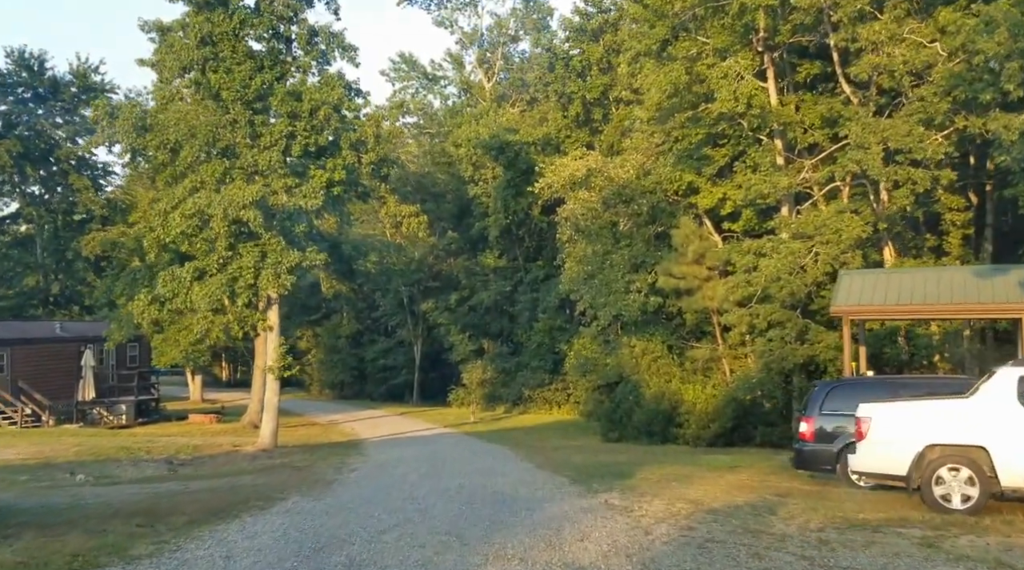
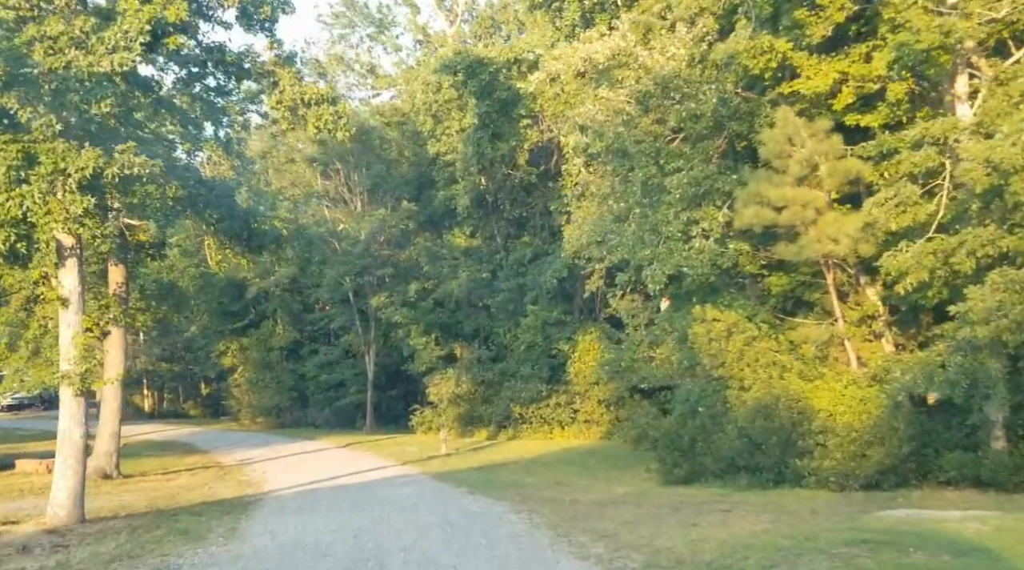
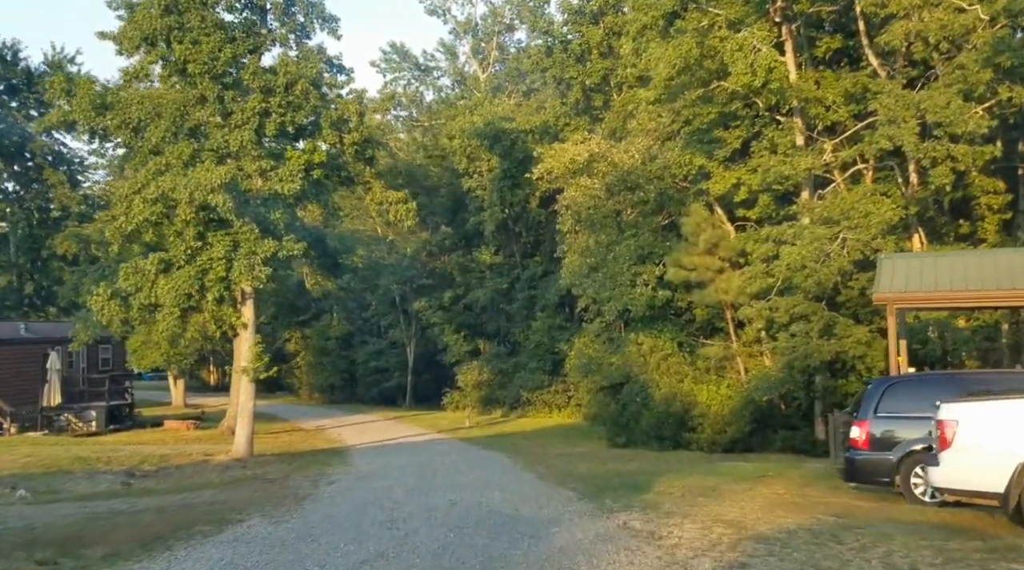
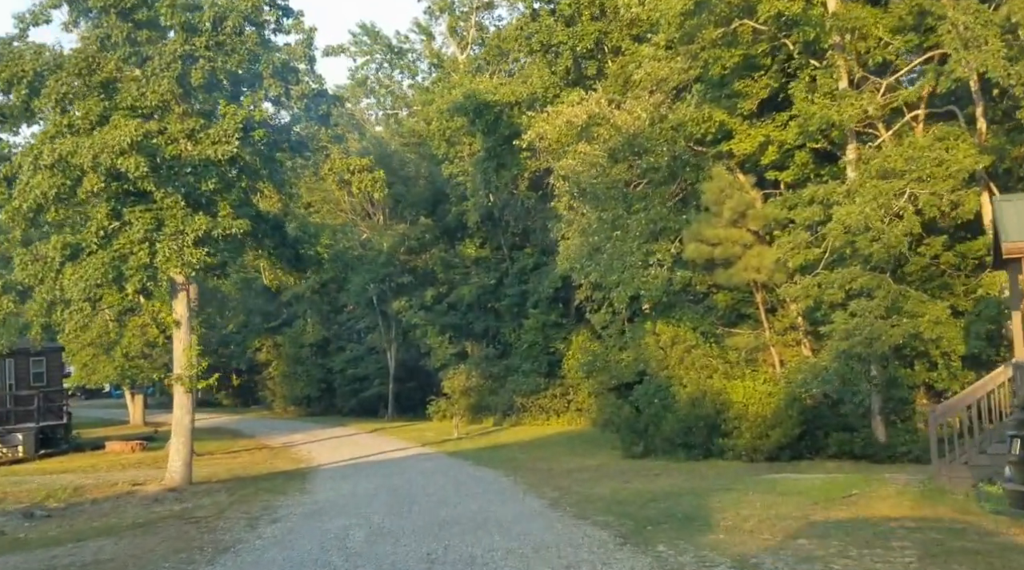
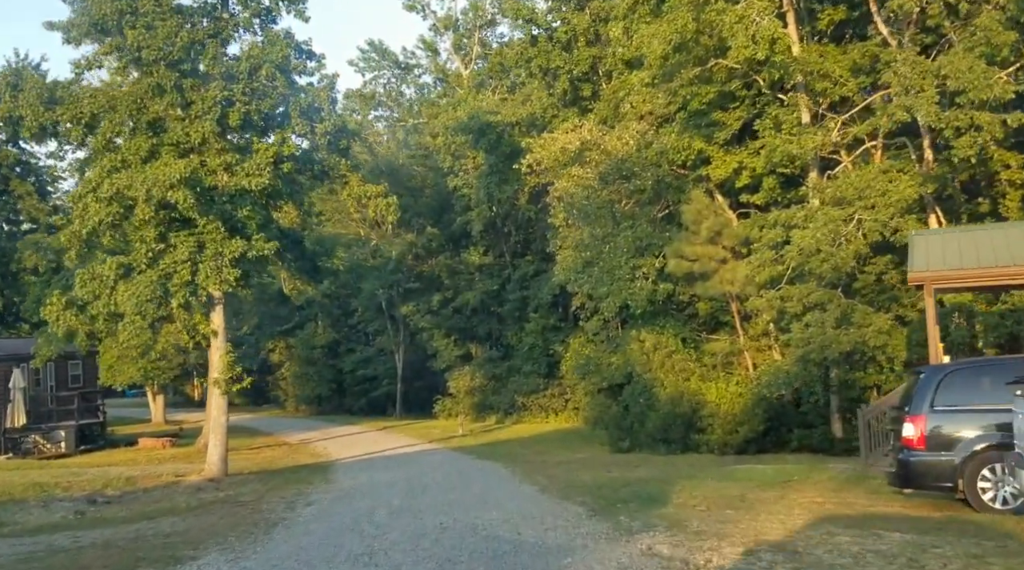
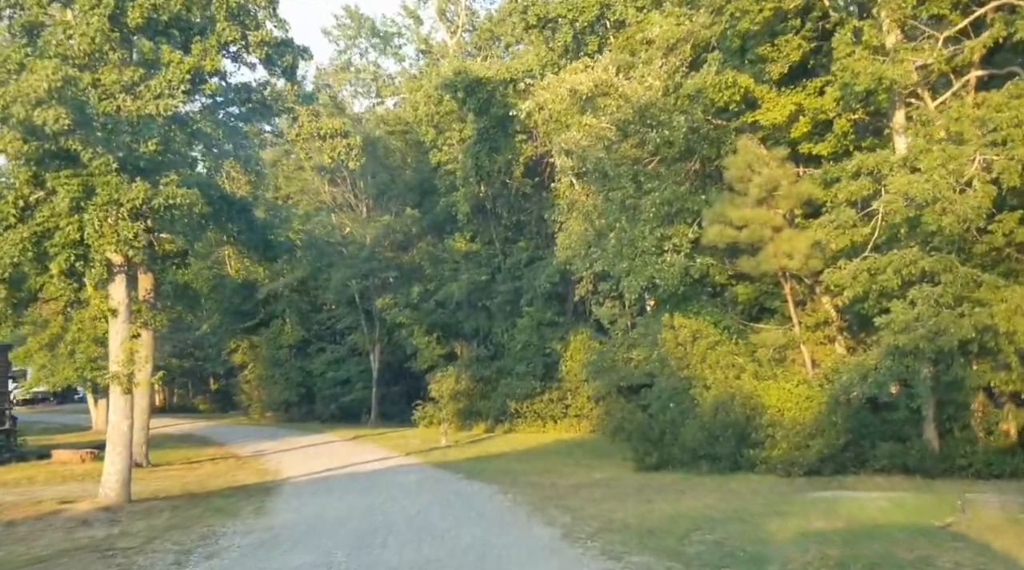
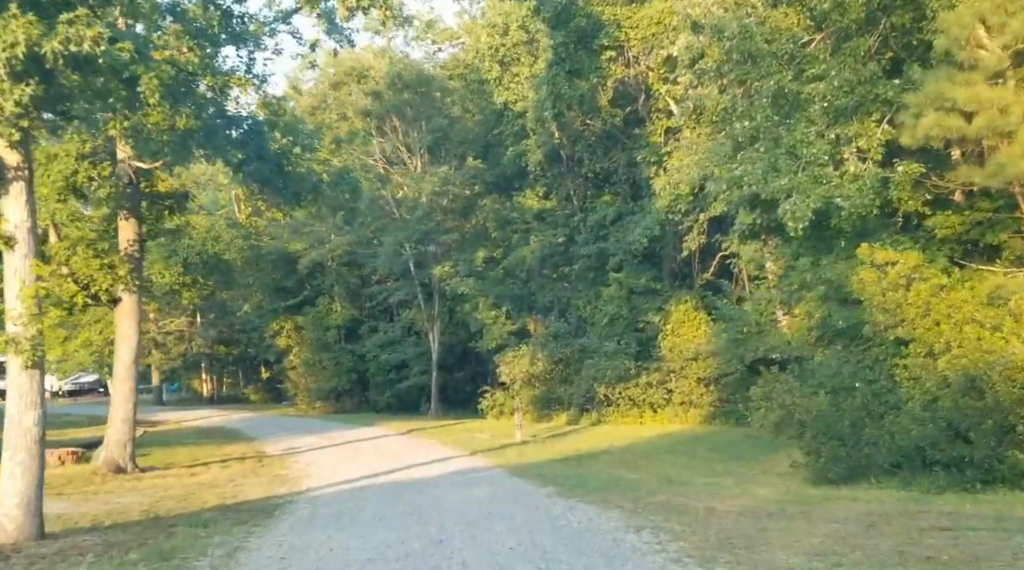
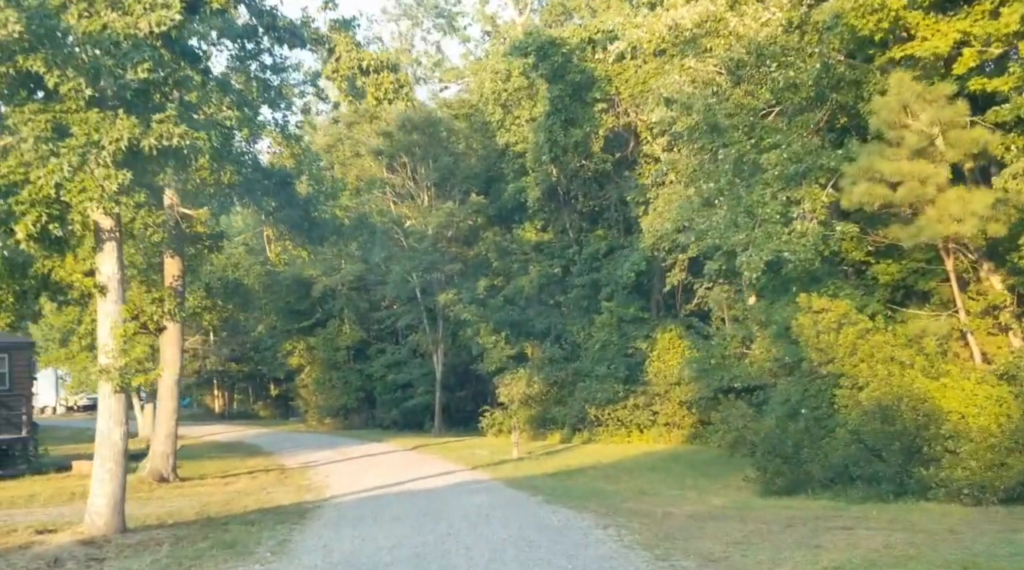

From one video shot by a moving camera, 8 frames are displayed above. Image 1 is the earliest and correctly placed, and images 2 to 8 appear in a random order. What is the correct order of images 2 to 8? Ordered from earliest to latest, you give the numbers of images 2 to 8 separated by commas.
3, 5, 4, 6, 2, 8, 7
